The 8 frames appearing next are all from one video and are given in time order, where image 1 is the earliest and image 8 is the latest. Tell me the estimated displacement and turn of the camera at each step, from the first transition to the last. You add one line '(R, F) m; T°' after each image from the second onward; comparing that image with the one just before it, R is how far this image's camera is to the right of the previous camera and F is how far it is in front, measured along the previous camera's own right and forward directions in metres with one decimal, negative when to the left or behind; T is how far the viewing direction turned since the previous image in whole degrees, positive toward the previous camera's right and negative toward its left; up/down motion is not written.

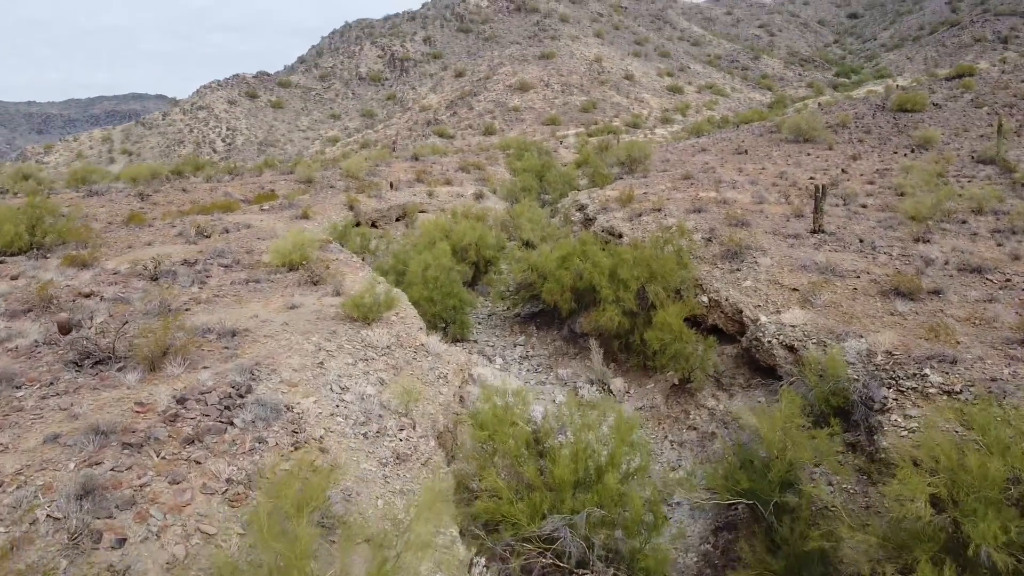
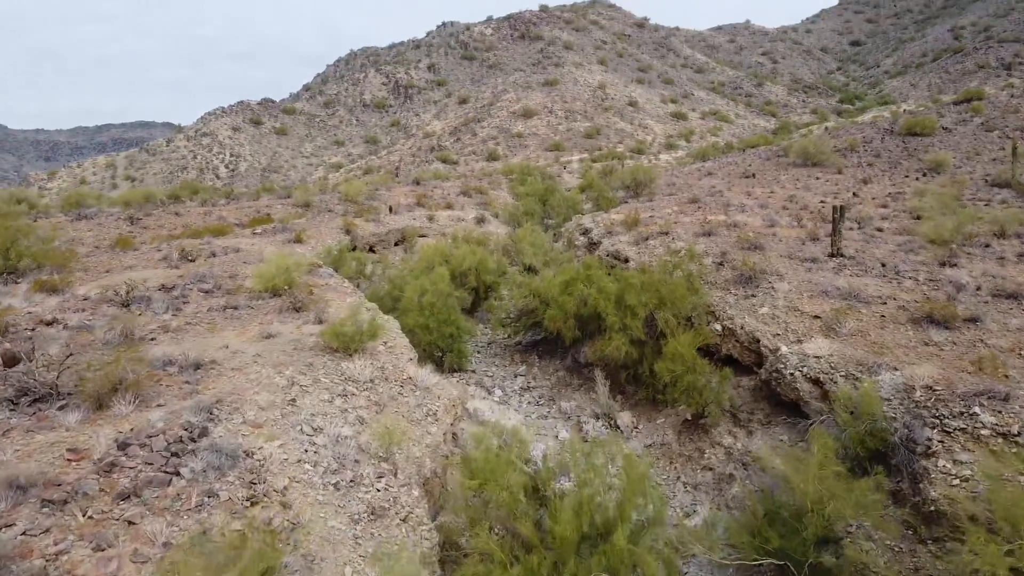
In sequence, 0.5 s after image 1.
(+0.1, +0.7) m; 0°
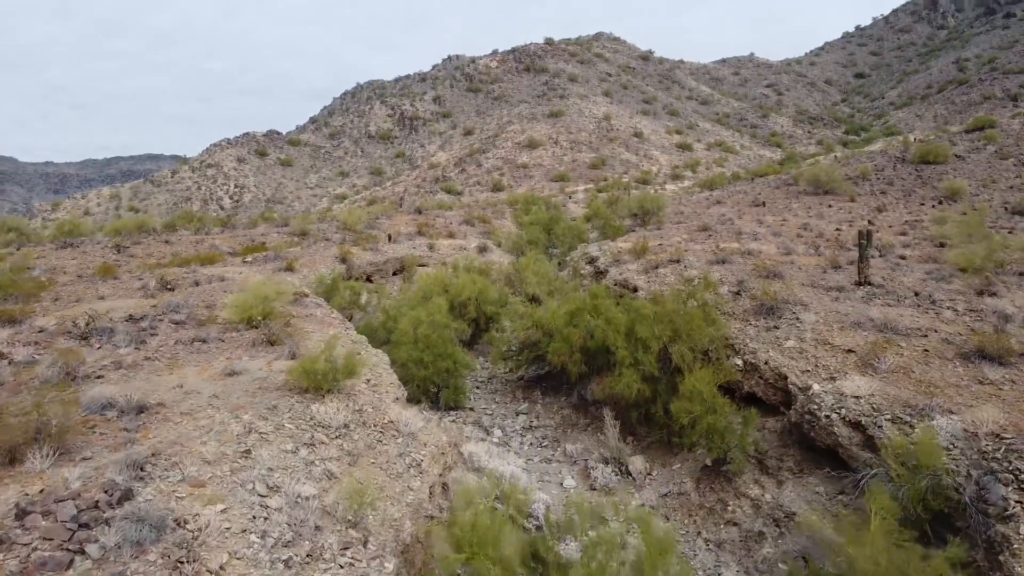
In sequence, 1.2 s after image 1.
(+0.1, +0.8) m; 0°
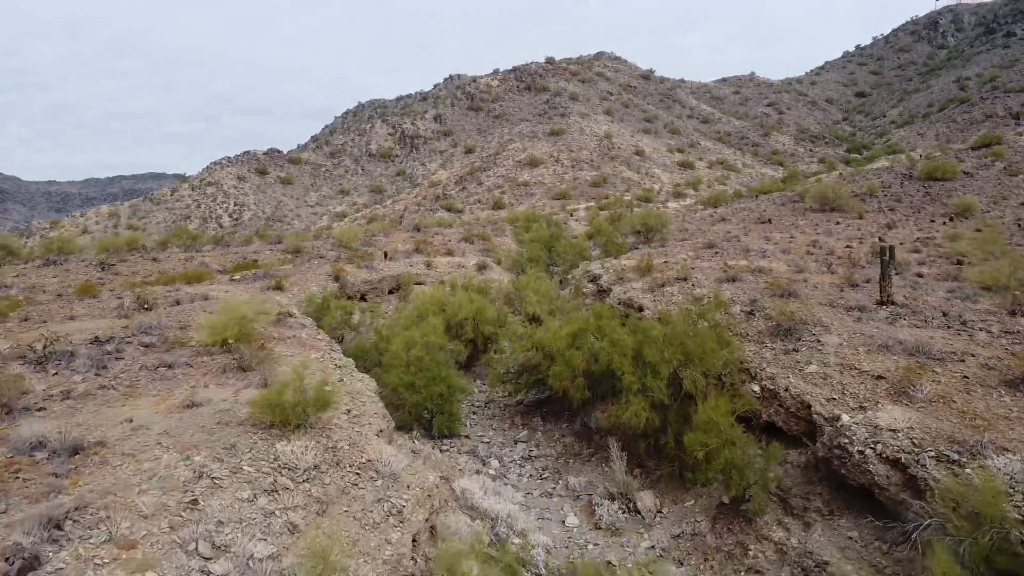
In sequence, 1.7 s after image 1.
(0.0, +0.7) m; 0°
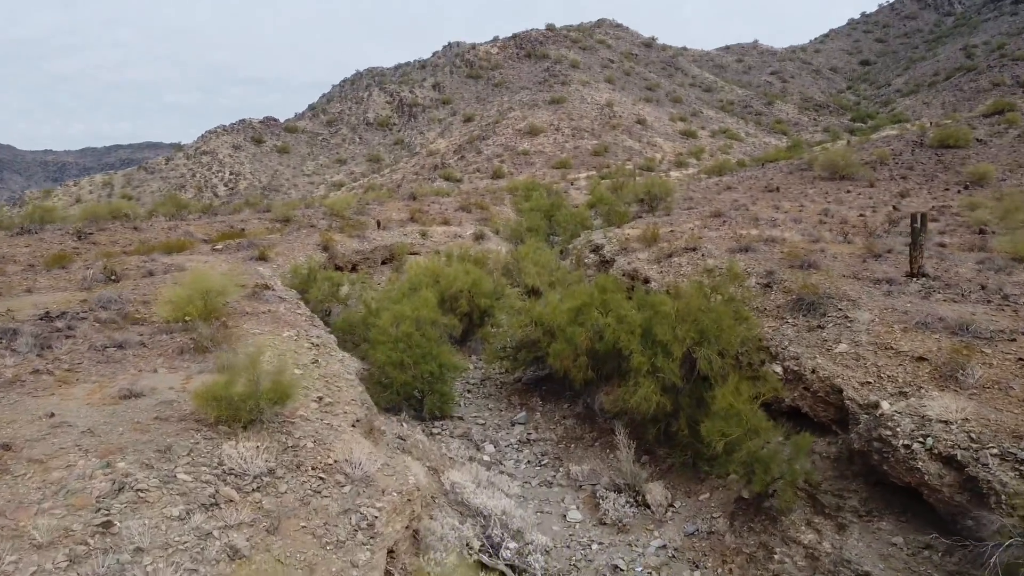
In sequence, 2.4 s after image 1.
(0.0, +0.8) m; 0°
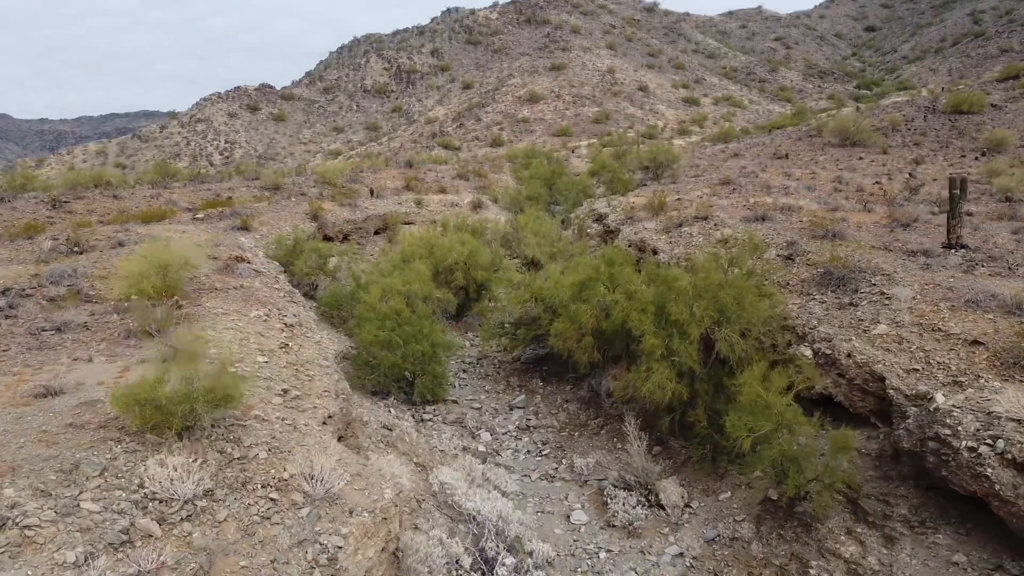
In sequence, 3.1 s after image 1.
(0.0, +0.8) m; 0°
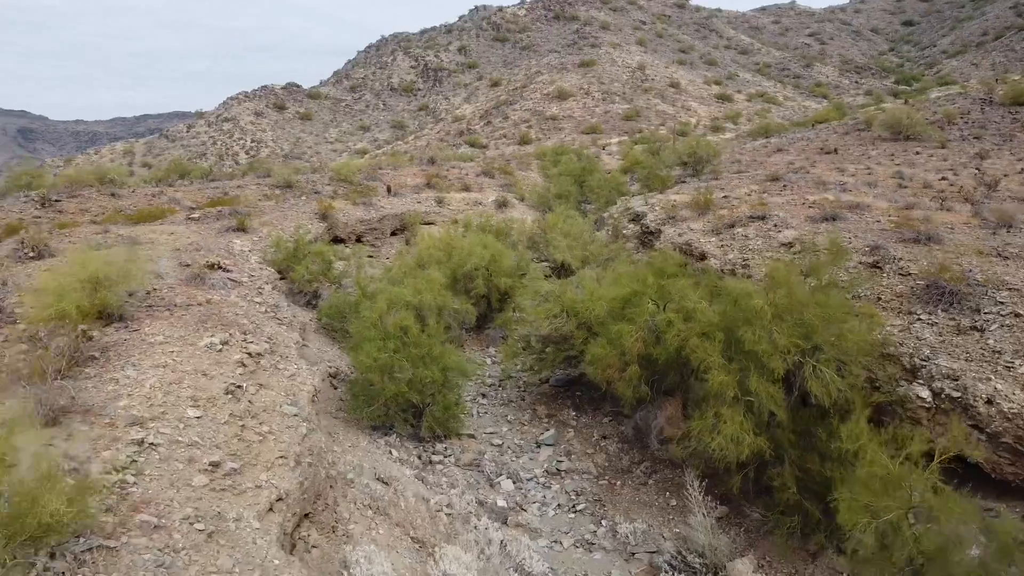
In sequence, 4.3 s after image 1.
(0.0, +1.4) m; -2°
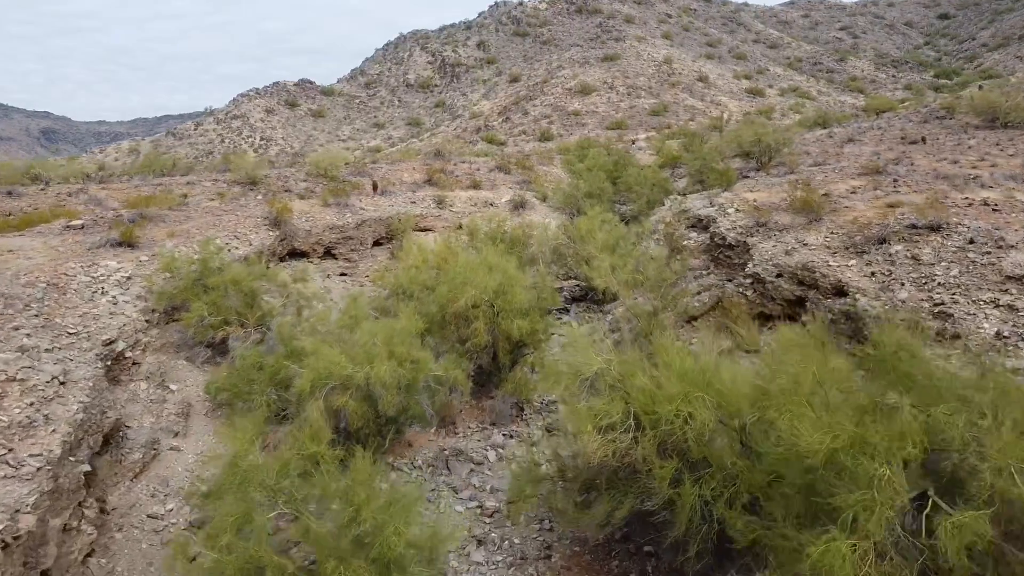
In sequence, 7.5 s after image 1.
(0.0, +3.9) m; -1°
